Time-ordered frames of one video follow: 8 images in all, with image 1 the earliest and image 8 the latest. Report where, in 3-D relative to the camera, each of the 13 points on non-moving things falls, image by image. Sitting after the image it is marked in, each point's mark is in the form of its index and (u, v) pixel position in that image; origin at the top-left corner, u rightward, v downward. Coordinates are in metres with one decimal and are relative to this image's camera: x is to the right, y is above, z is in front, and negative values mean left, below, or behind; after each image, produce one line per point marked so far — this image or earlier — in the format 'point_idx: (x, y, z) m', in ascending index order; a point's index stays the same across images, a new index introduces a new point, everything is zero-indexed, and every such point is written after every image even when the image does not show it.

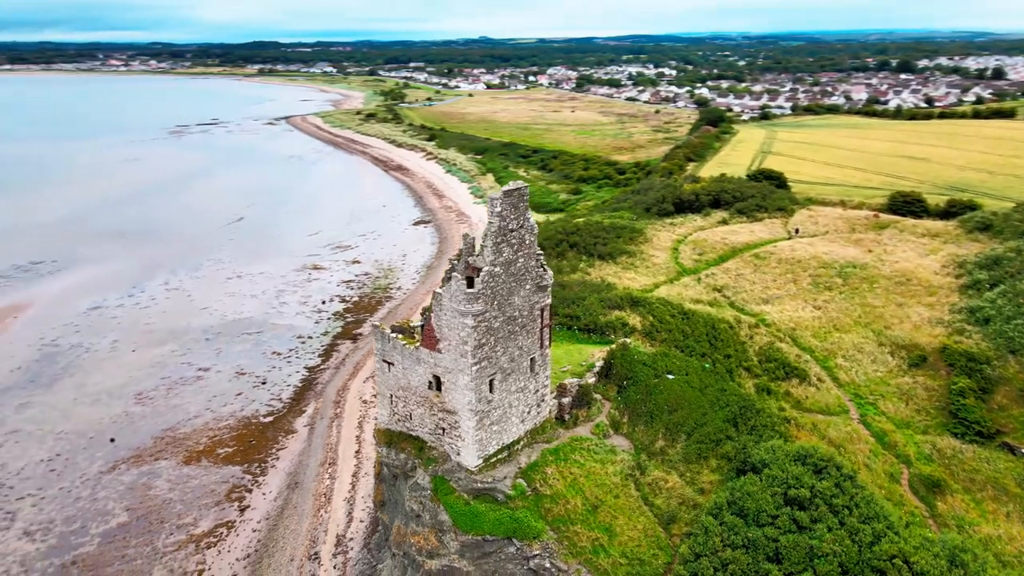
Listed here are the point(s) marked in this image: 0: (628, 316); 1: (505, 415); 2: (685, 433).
0: (+2.8, -0.8, +18.5) m
1: (-0.1, -2.3, +13.5) m
2: (+3.7, -3.0, +15.3) m
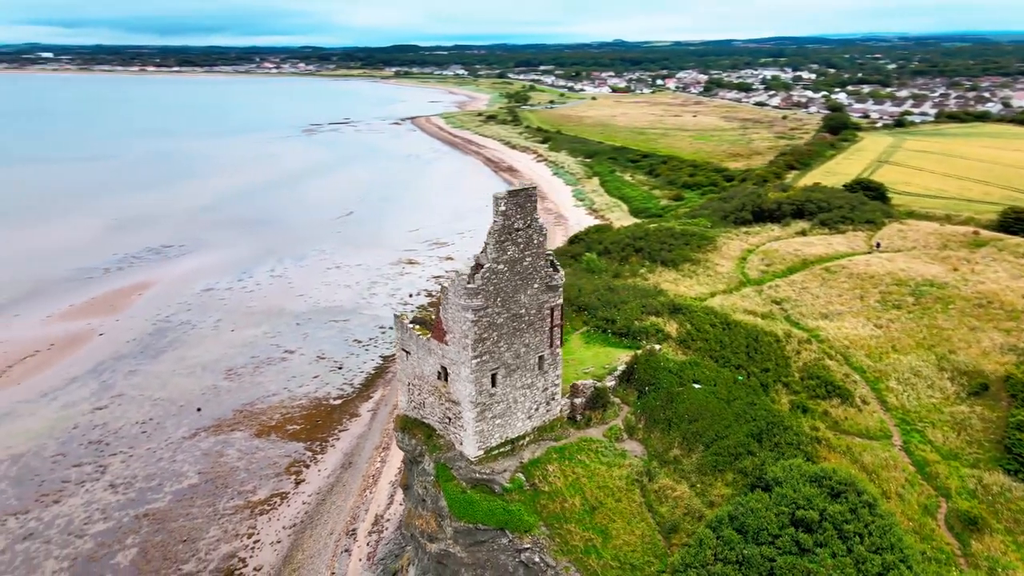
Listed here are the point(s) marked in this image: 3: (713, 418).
0: (+3.7, -0.9, +18.3) m
1: (0.0, -2.3, +13.8) m
2: (+3.9, -3.2, +15.0) m
3: (+4.3, -2.7, +15.5) m
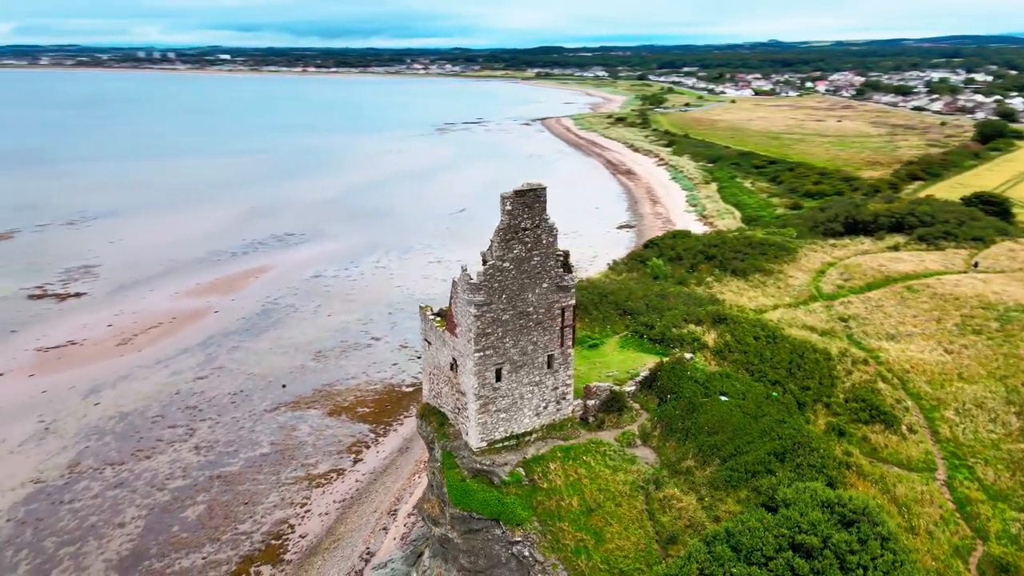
0: (+4.6, -1.1, +17.9) m
1: (+0.1, -2.3, +14.2) m
2: (+4.2, -3.4, +14.6) m
3: (+4.6, -2.9, +15.1) m
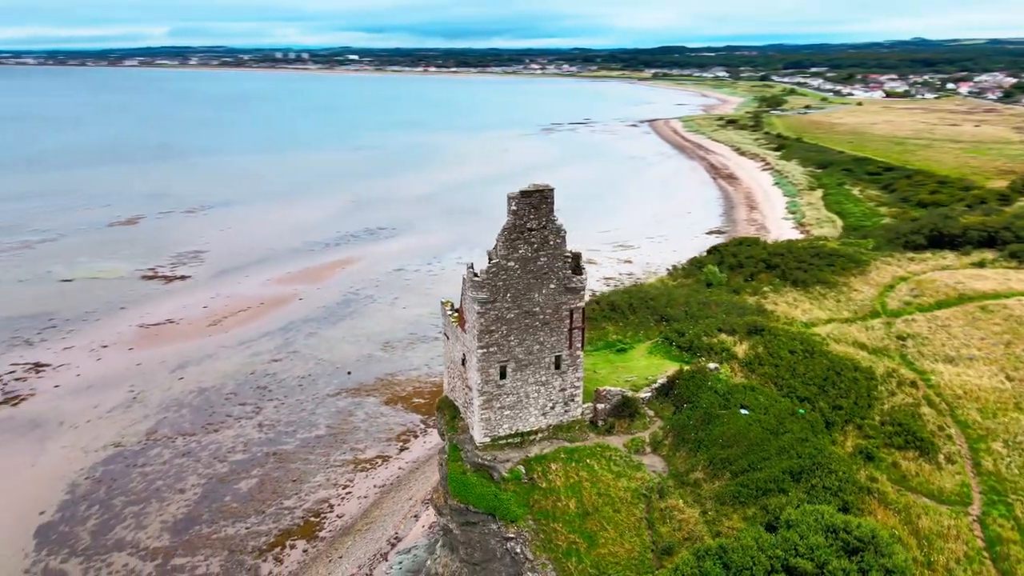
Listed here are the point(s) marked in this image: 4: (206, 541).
0: (+5.3, -1.3, +17.4) m
1: (+0.2, -2.3, +14.3) m
2: (+4.2, -3.6, +14.2) m
3: (+4.8, -3.1, +14.6) m
4: (-8.2, -6.8, +19.5) m
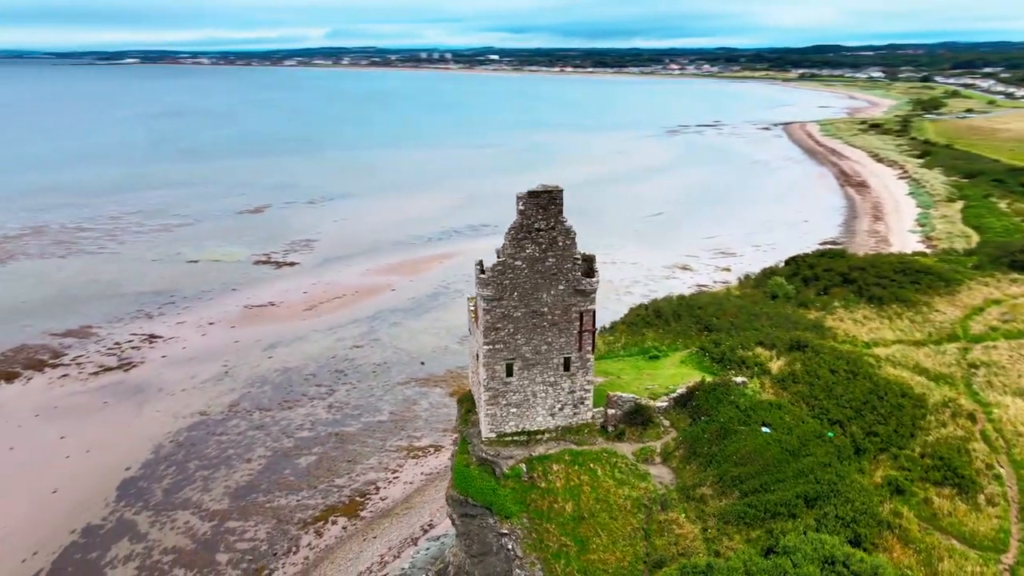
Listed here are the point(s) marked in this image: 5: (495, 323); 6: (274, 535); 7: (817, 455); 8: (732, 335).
0: (+5.9, -1.6, +16.5) m
1: (+0.3, -2.2, +14.4) m
2: (+4.2, -3.8, +13.6) m
3: (+4.8, -3.4, +13.9) m
4: (-7.3, -6.4, +21.0) m
5: (-0.3, -0.7, +13.7) m
6: (-6.5, -6.7, +19.8) m
7: (+5.8, -3.2, +13.9) m
8: (+5.3, -1.2, +17.7) m
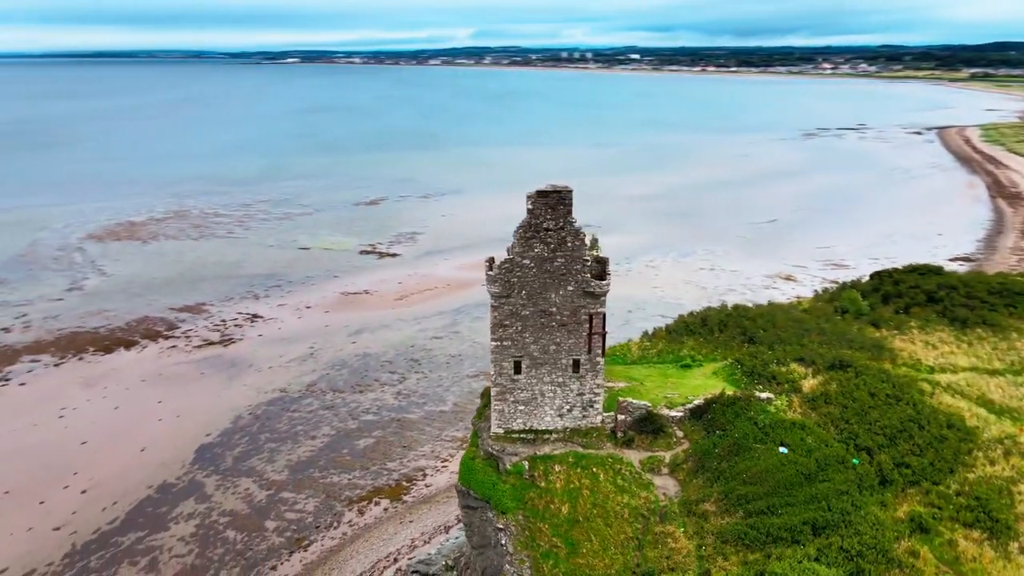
0: (+6.4, -1.9, +15.6) m
1: (+0.5, -2.2, +14.4) m
2: (+4.1, -4.0, +13.0) m
3: (+4.8, -3.6, +13.2) m
4: (-6.1, -6.0, +22.3) m
5: (-0.2, -0.6, +13.9) m
6: (-5.5, -6.3, +20.9) m
7: (+5.8, -3.5, +13.1) m
8: (+6.0, -1.4, +16.8) m
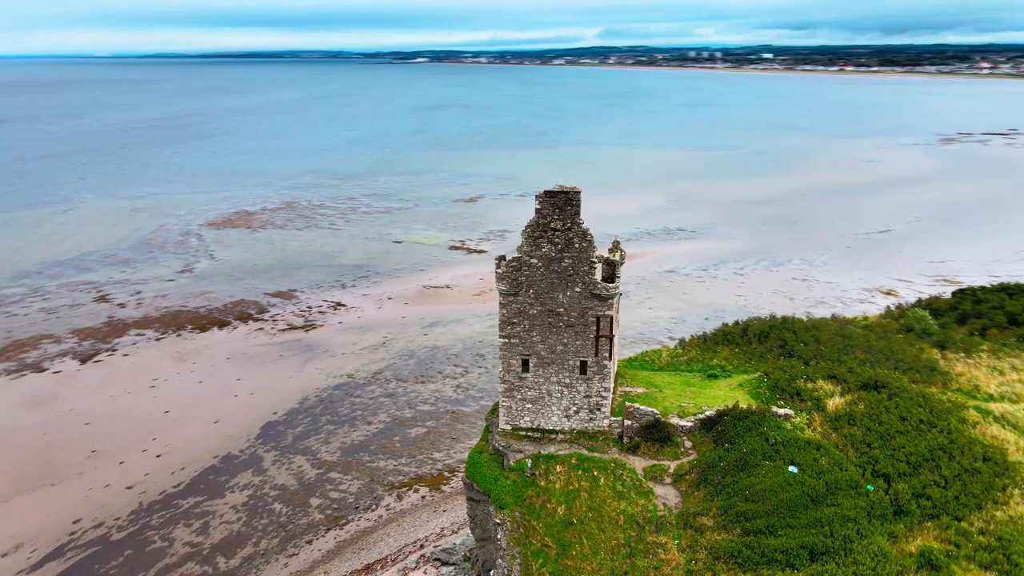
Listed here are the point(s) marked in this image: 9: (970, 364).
0: (+6.7, -2.2, +14.7) m
1: (+0.6, -2.2, +14.5) m
2: (+3.9, -4.1, +12.5) m
3: (+4.6, -3.8, +12.6) m
4: (-4.8, -5.7, +23.2) m
5: (0.0, -0.6, +14.1) m
6: (-4.5, -6.1, +21.8) m
7: (+5.6, -3.7, +12.3) m
8: (+6.5, -1.7, +16.0) m
9: (+10.9, -1.7, +17.3) m
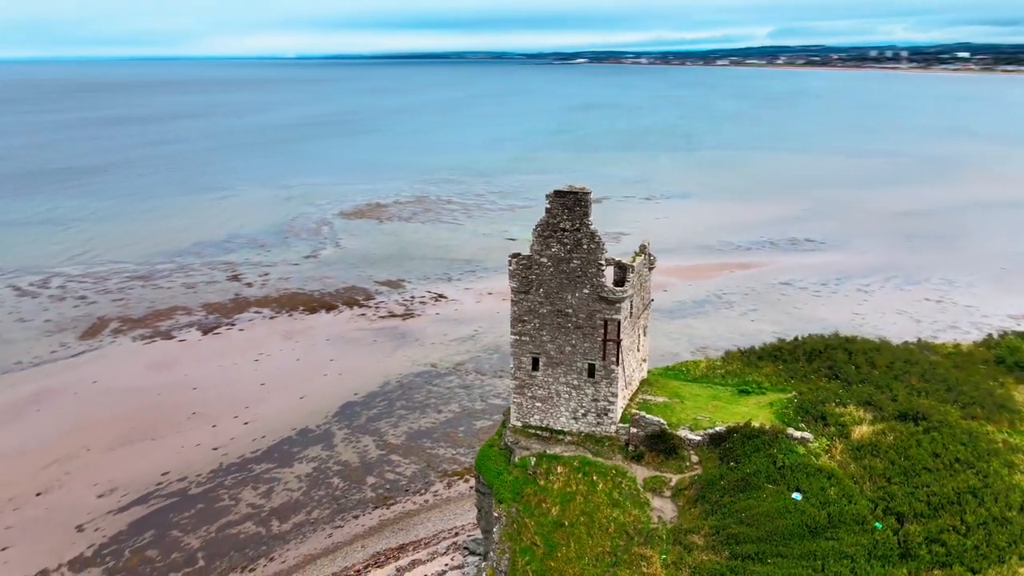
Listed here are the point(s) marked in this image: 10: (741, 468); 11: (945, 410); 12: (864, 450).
0: (+6.8, -2.5, +13.5) m
1: (+0.8, -2.2, +14.5) m
2: (+3.5, -4.3, +11.9) m
3: (+4.2, -4.0, +11.8) m
4: (-3.0, -5.4, +24.1) m
5: (+0.2, -0.5, +14.2) m
6: (-3.0, -5.8, +22.7) m
7: (+5.2, -4.0, +11.4) m
8: (+6.9, -2.0, +14.8) m
9: (+11.5, -2.4, +15.2) m
10: (+4.2, -3.2, +13.0) m
11: (+8.6, -2.3, +14.0) m
12: (+6.4, -2.9, +12.9) m
